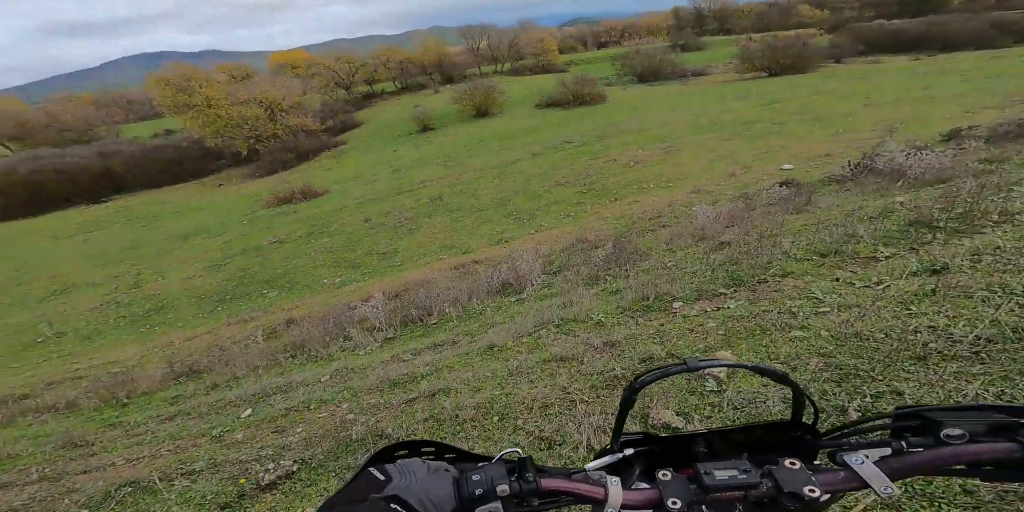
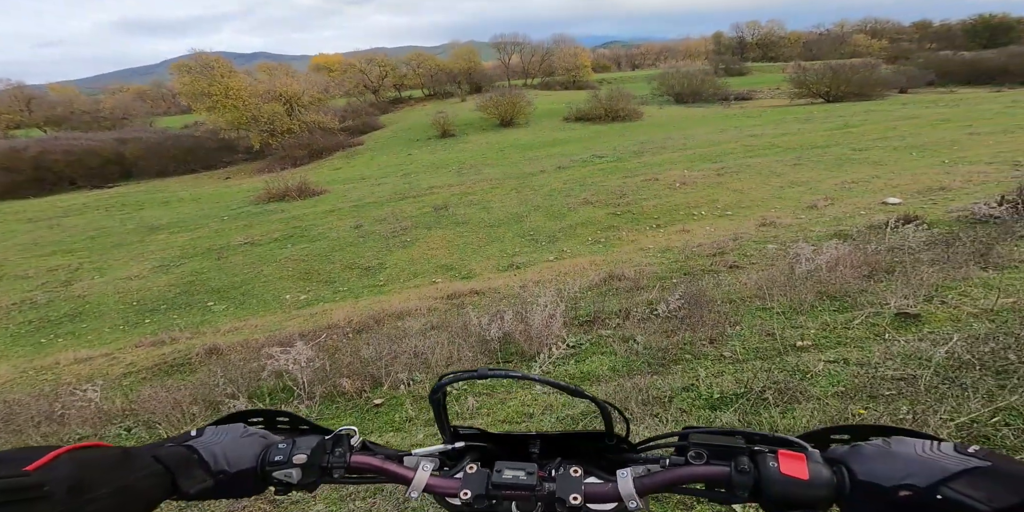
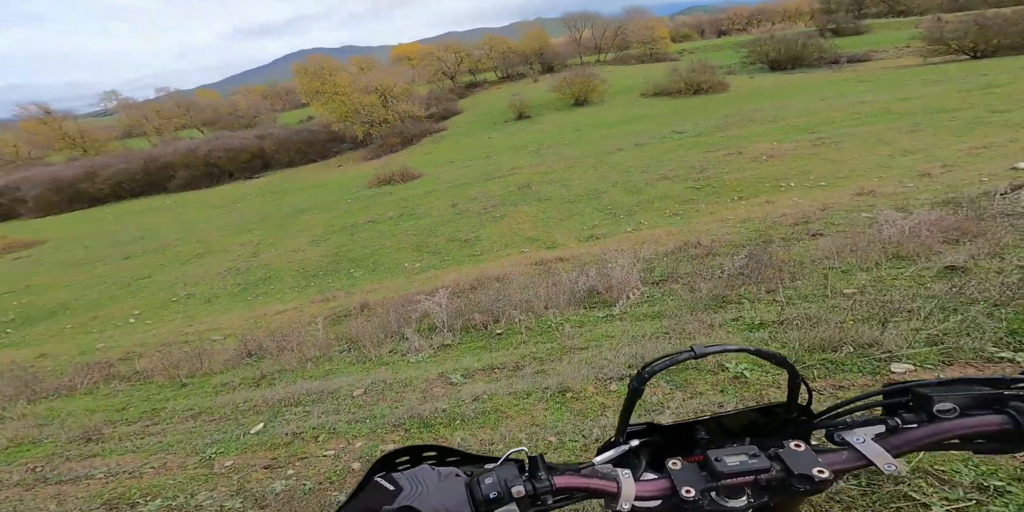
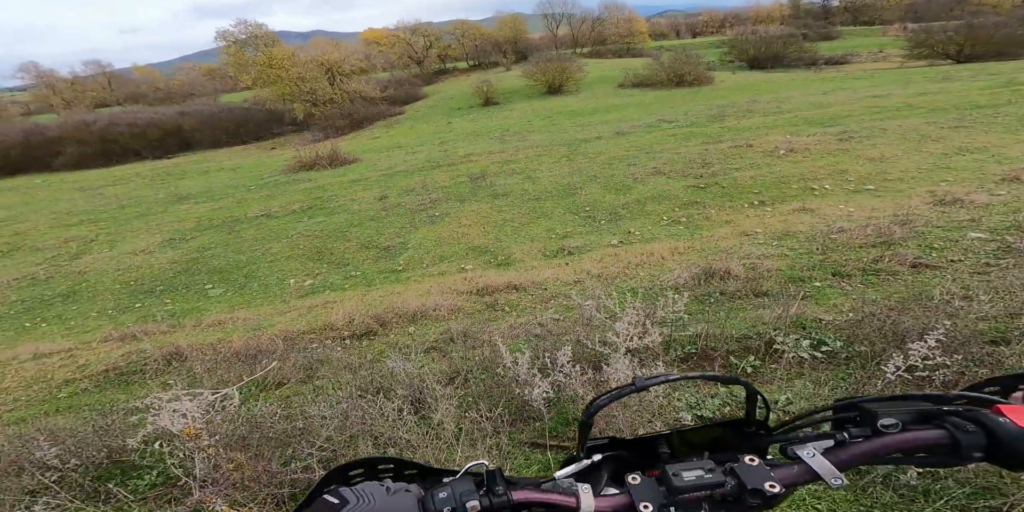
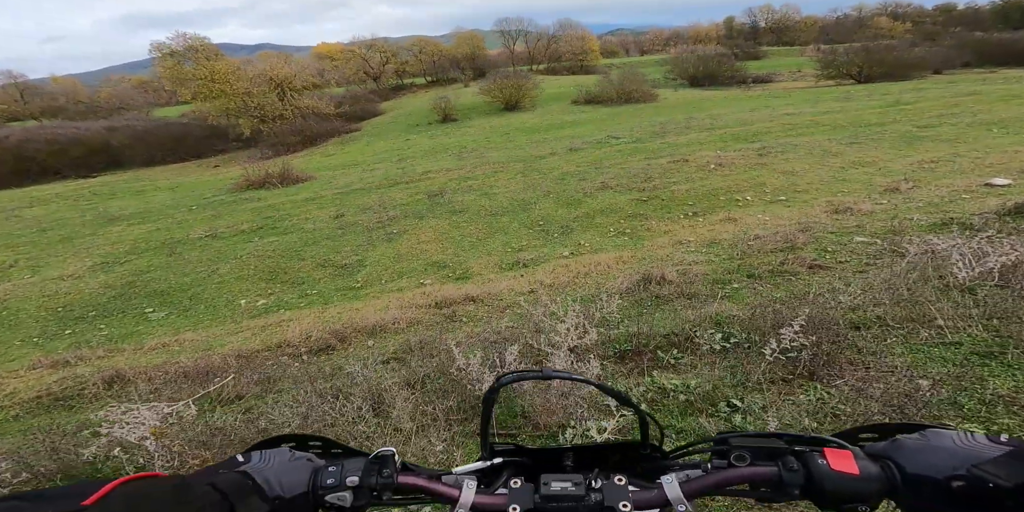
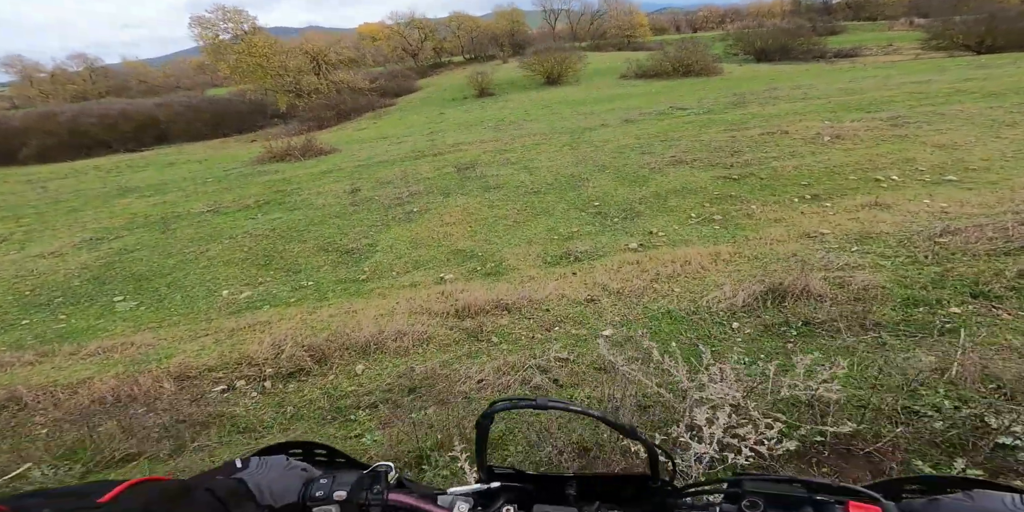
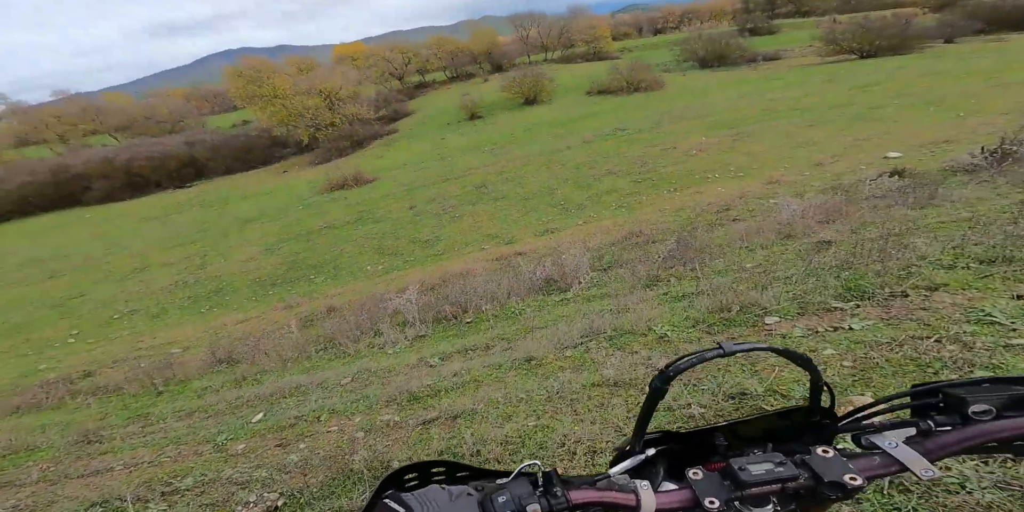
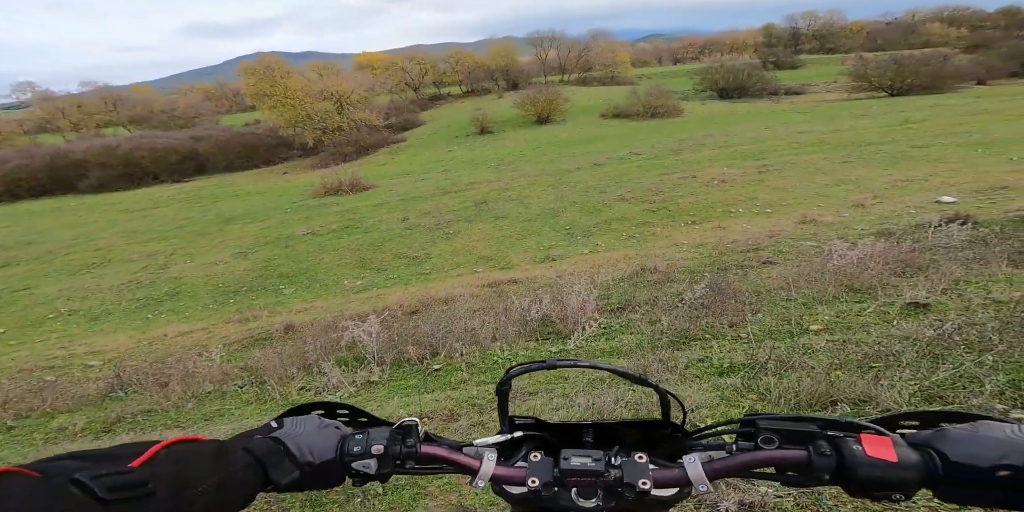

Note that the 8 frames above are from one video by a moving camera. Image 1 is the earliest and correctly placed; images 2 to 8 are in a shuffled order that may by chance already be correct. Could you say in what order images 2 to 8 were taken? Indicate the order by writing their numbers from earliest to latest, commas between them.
7, 3, 8, 2, 5, 4, 6
